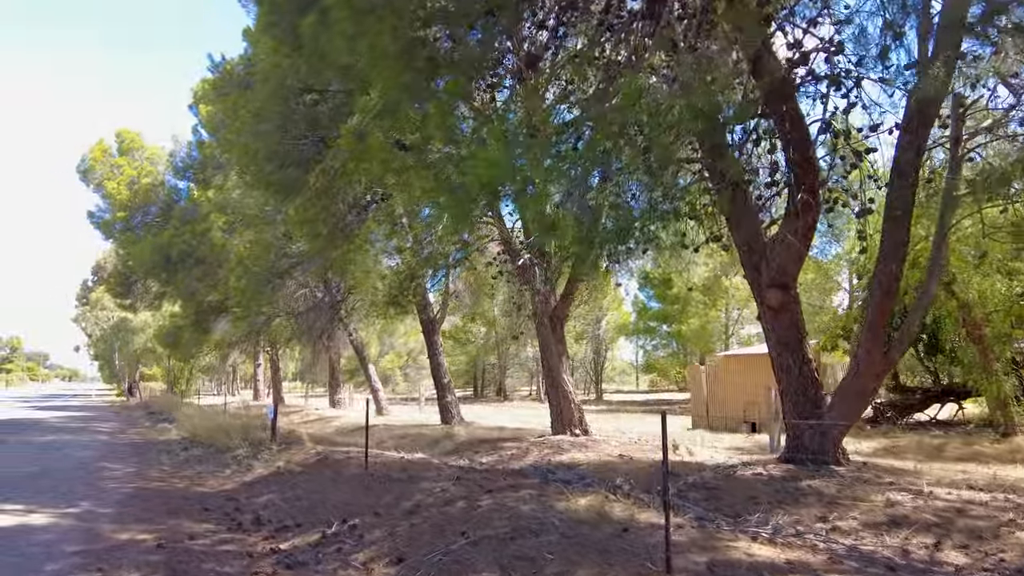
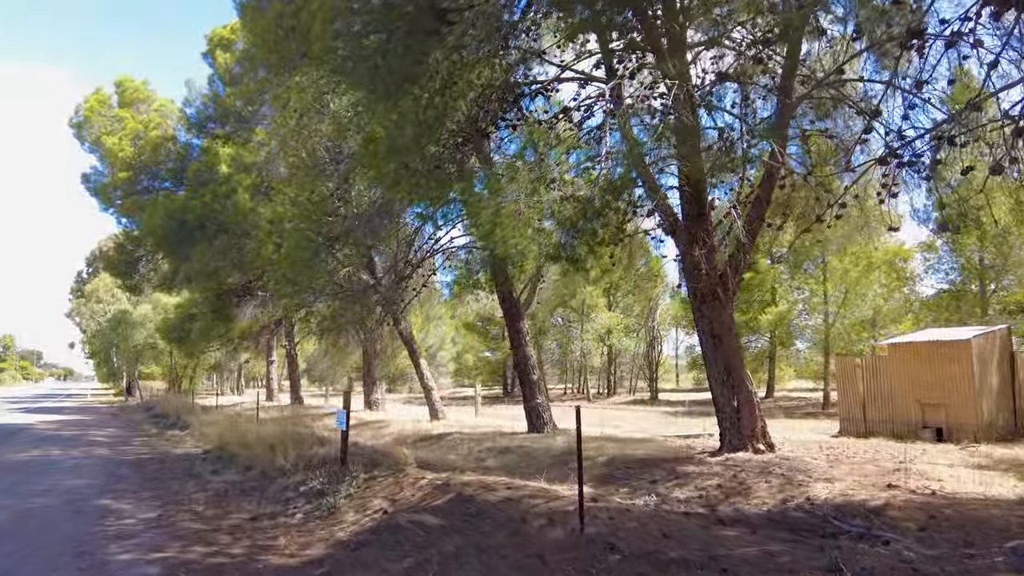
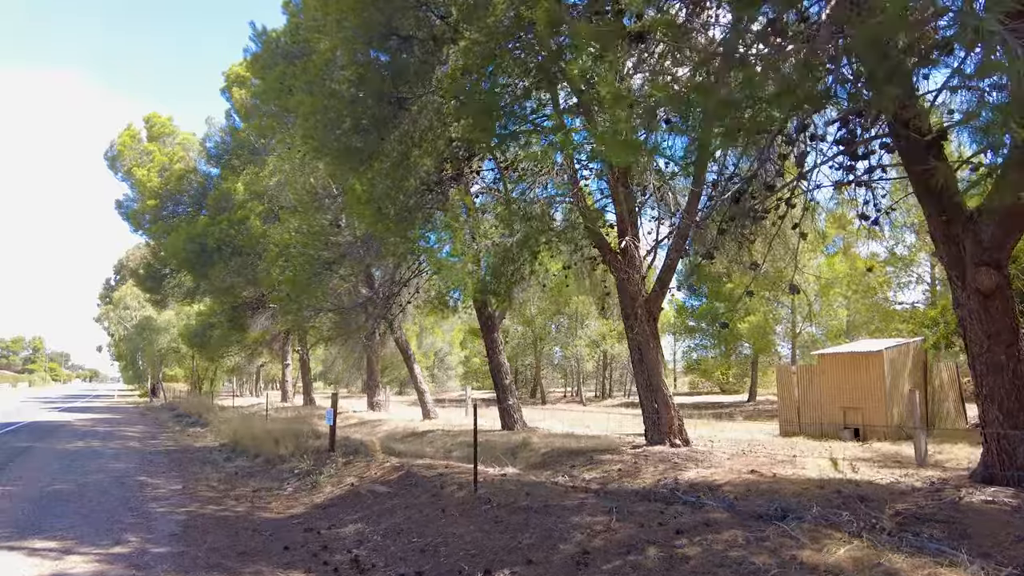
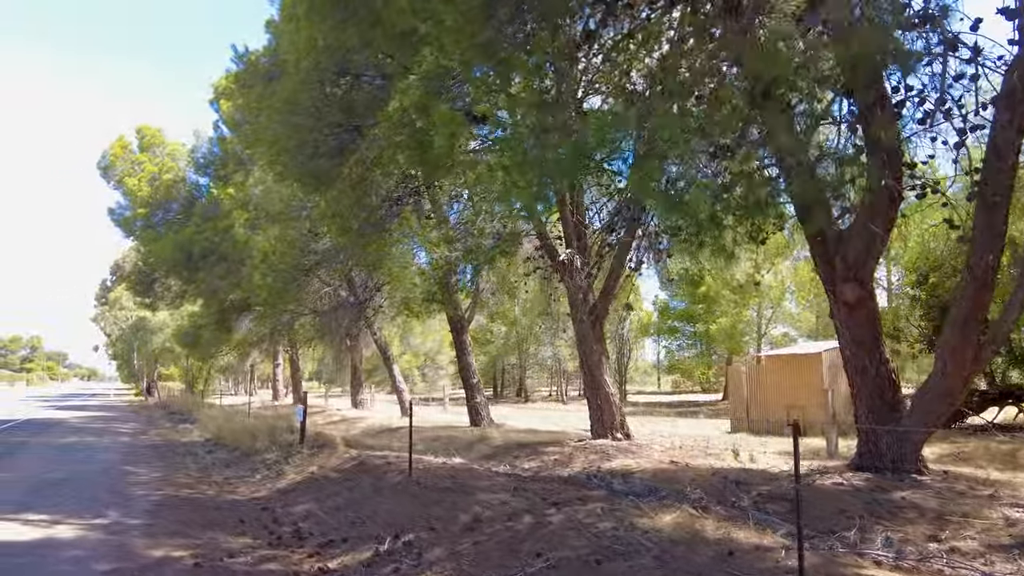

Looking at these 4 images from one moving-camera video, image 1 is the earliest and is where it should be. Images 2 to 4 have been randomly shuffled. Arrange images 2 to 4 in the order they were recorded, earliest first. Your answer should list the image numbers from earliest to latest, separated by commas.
4, 3, 2
